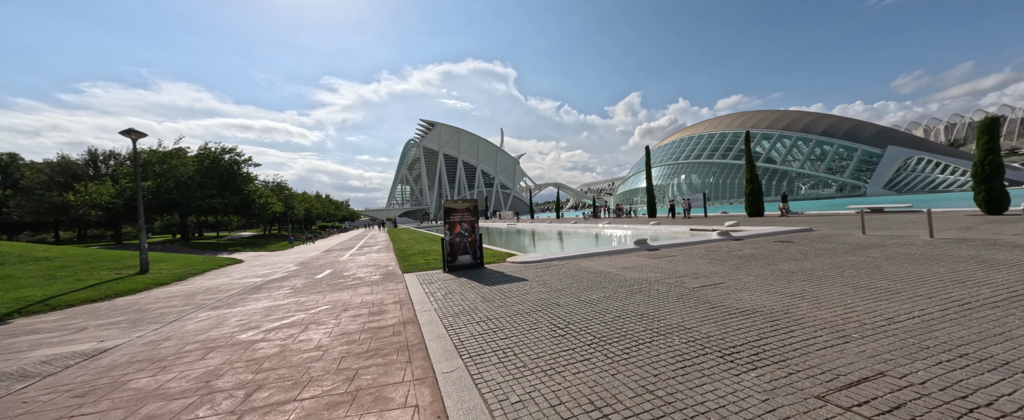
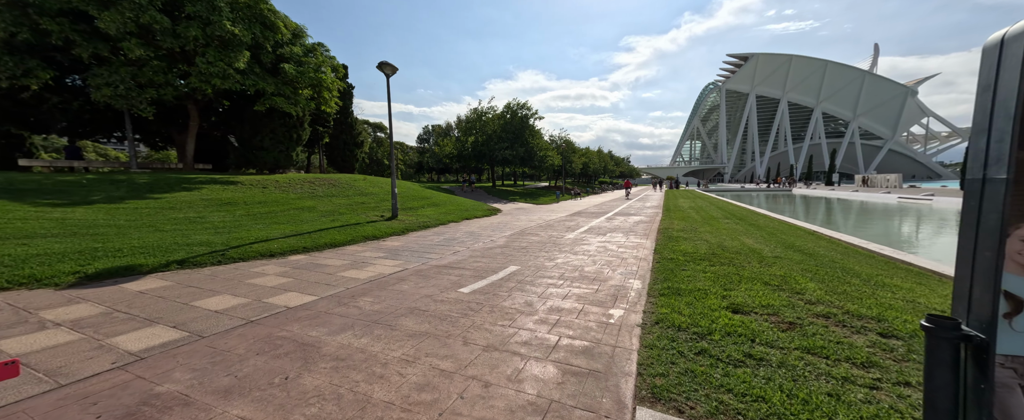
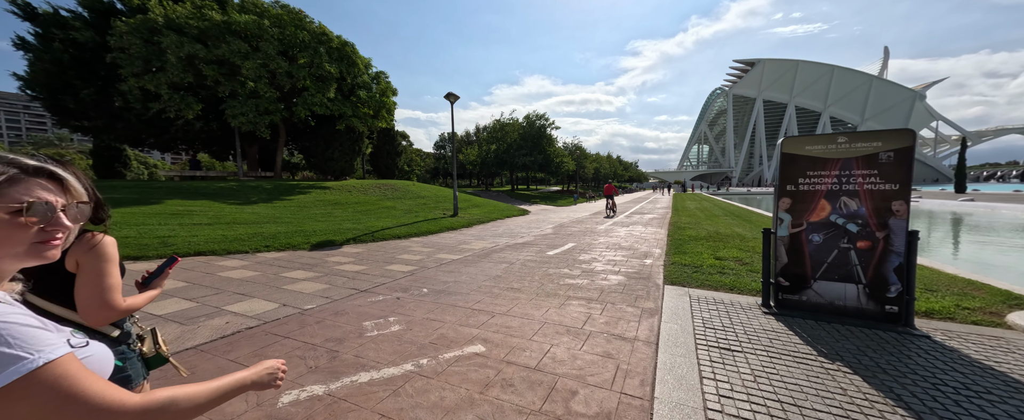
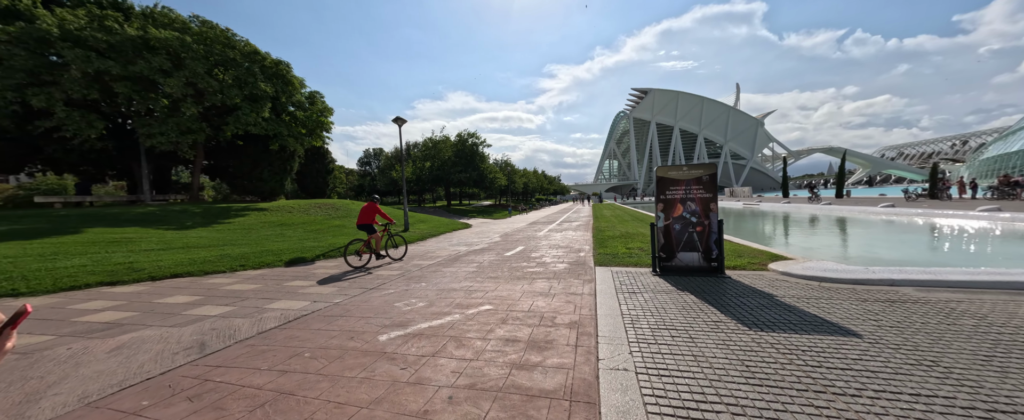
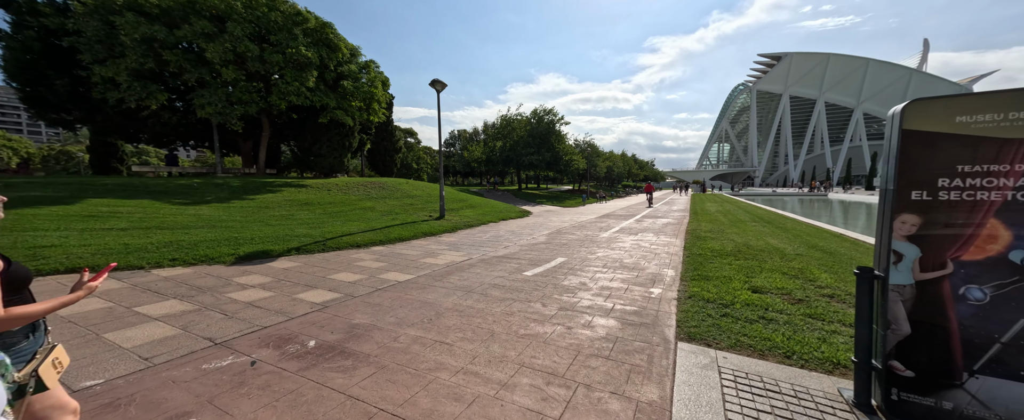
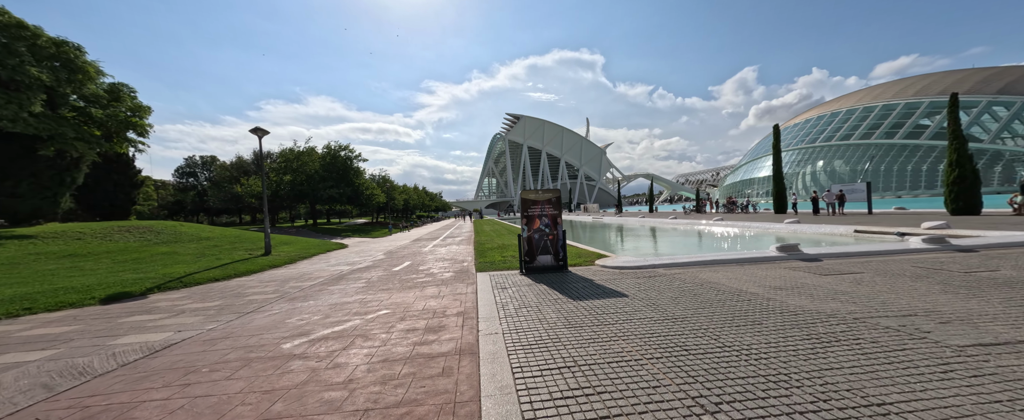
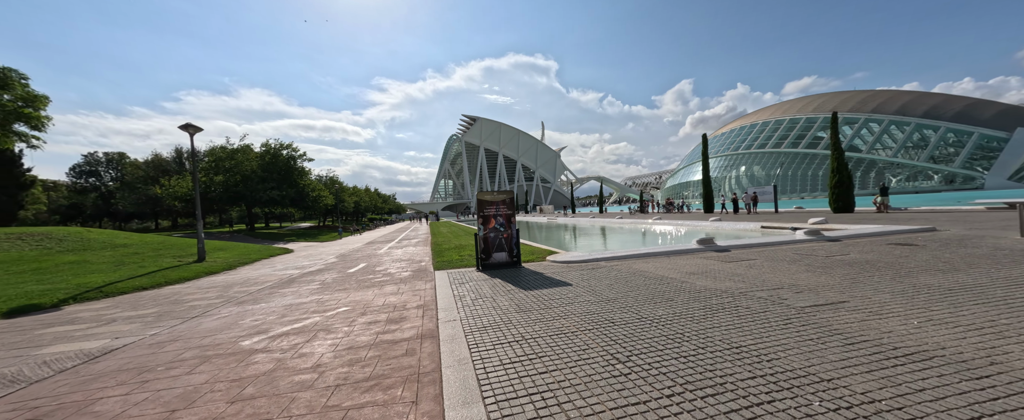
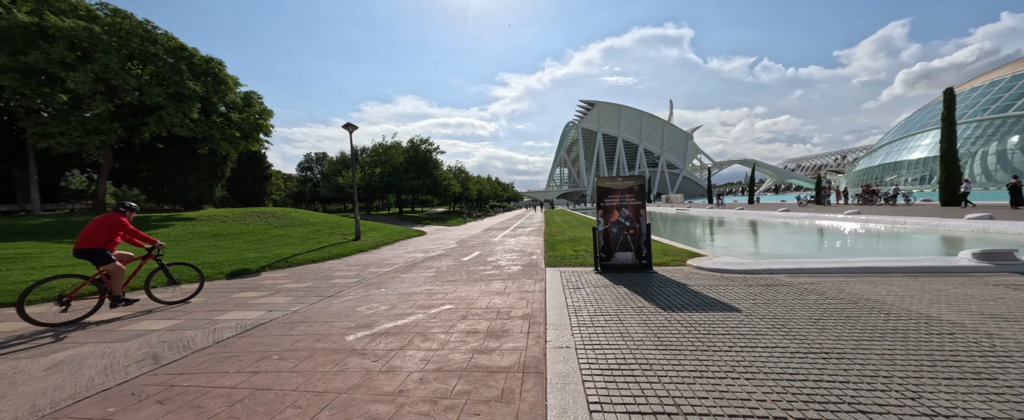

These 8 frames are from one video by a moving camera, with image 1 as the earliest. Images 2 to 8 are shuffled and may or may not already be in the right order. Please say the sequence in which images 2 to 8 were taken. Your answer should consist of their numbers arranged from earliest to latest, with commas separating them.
7, 6, 8, 4, 3, 5, 2
